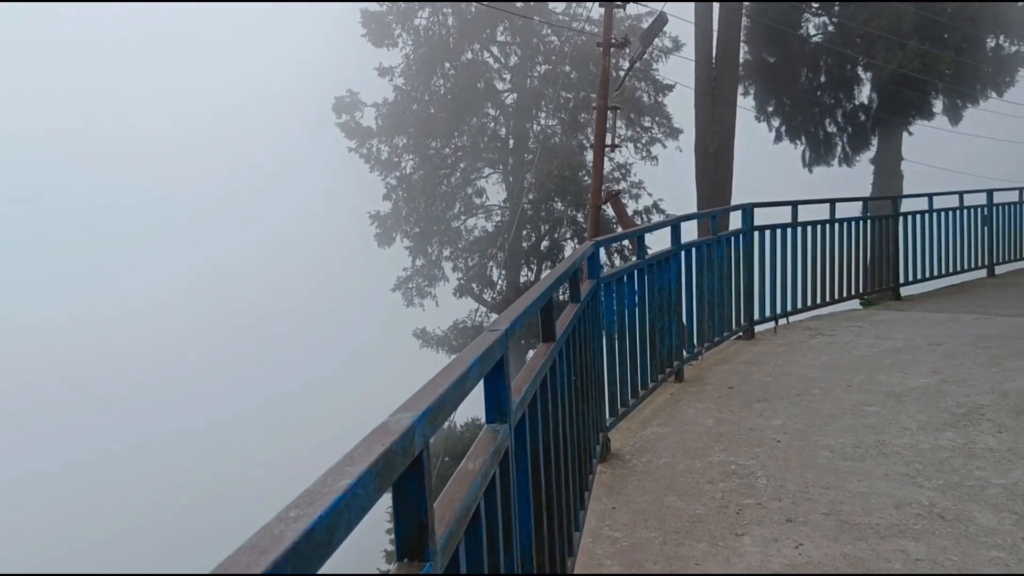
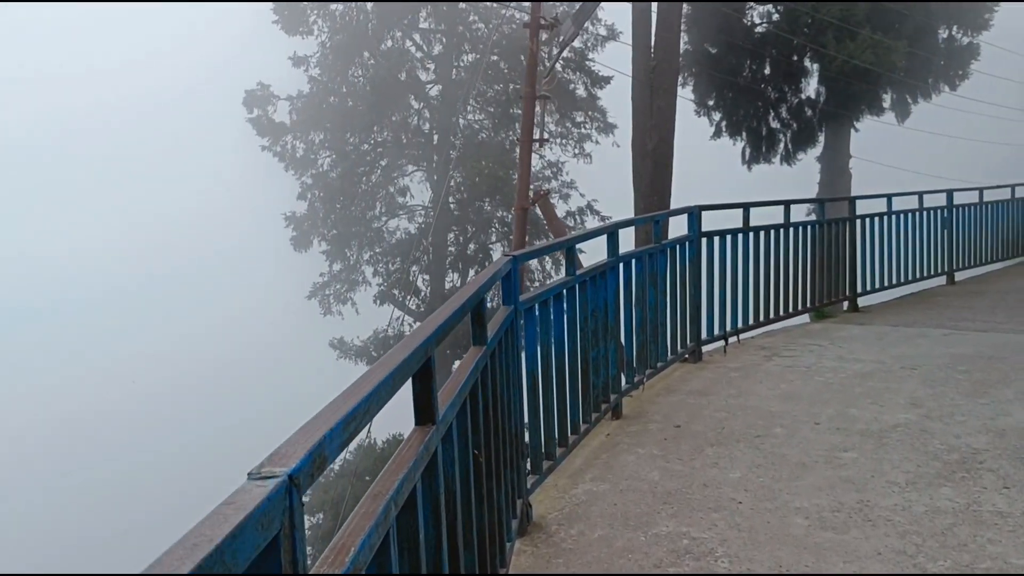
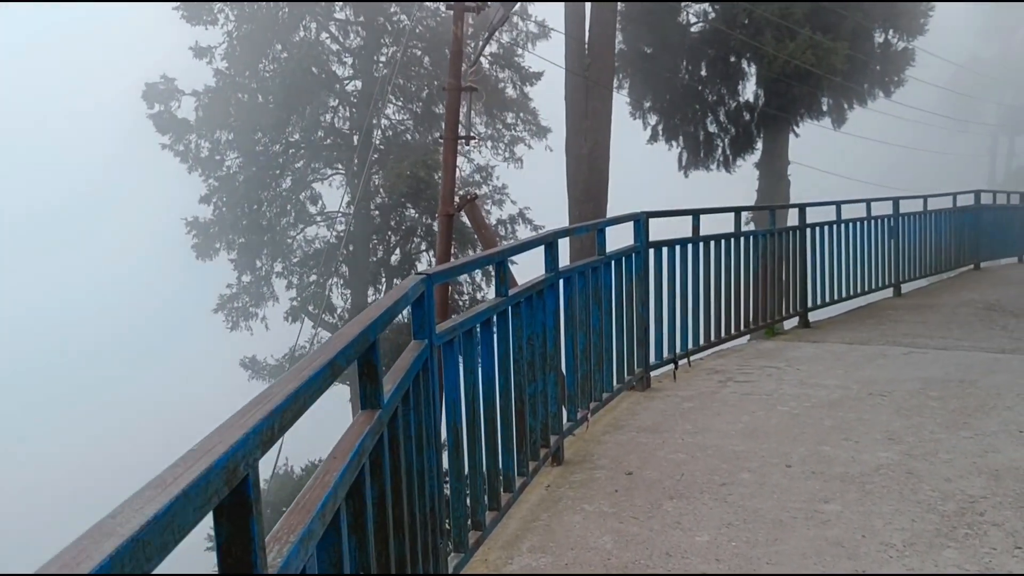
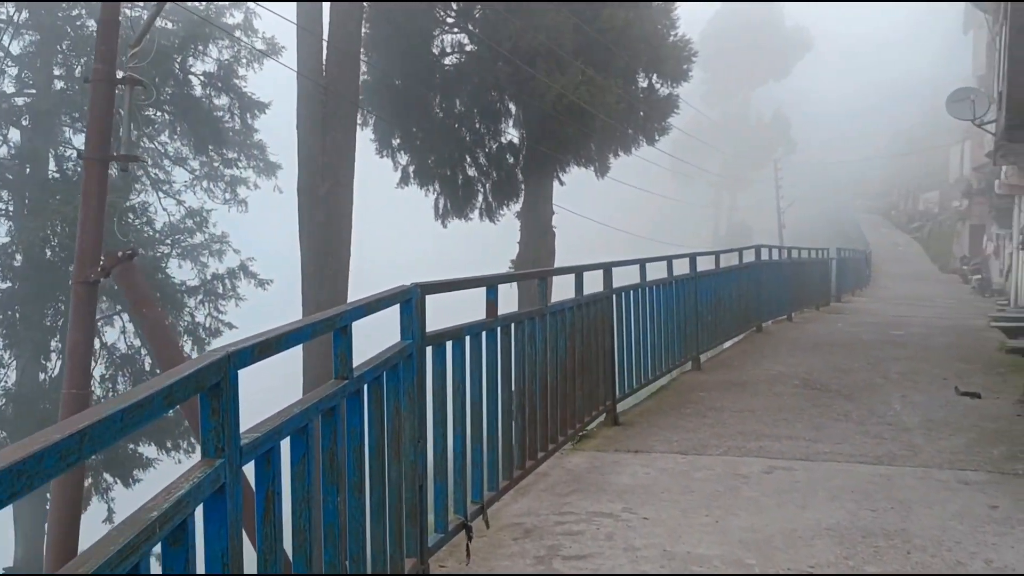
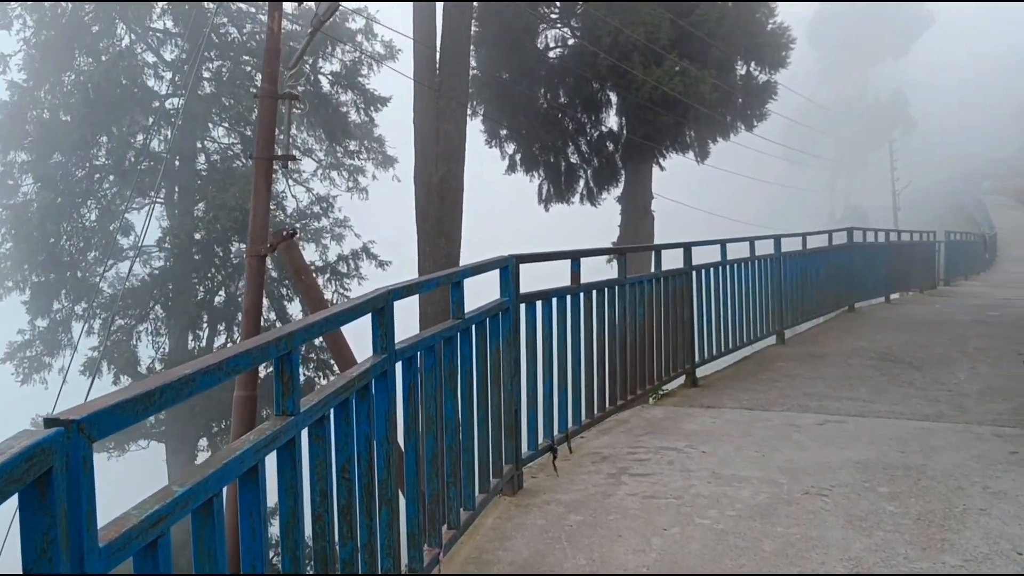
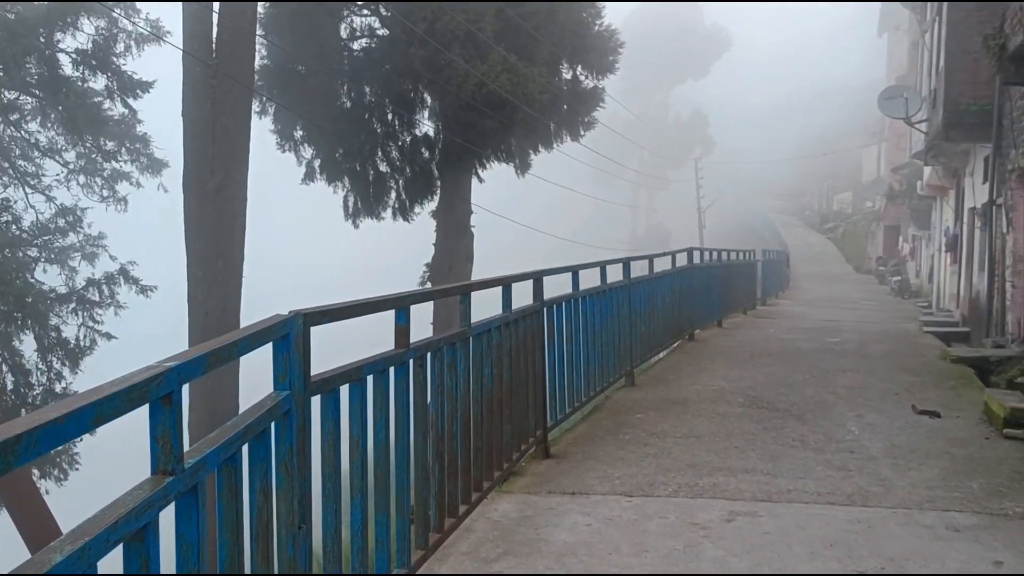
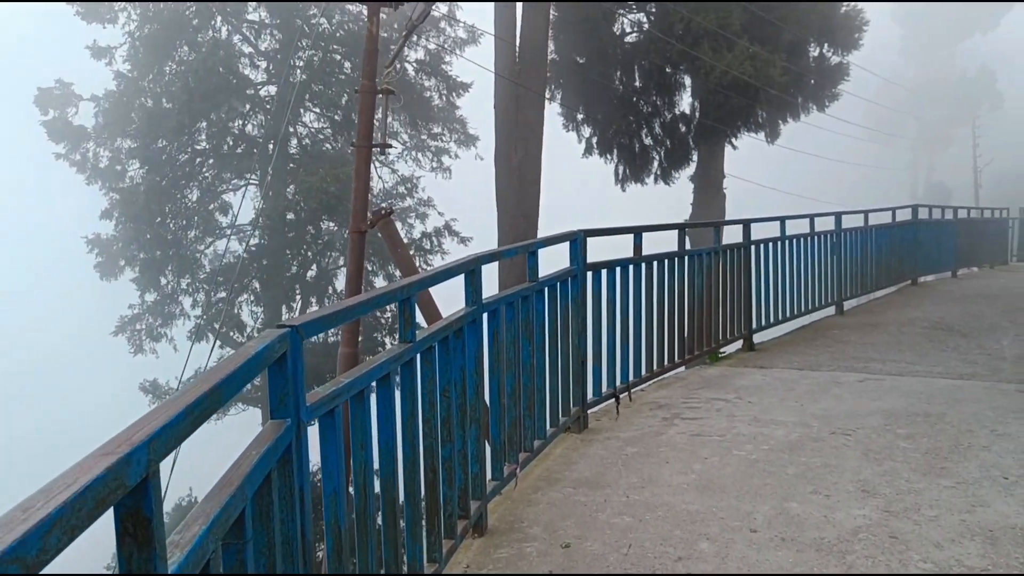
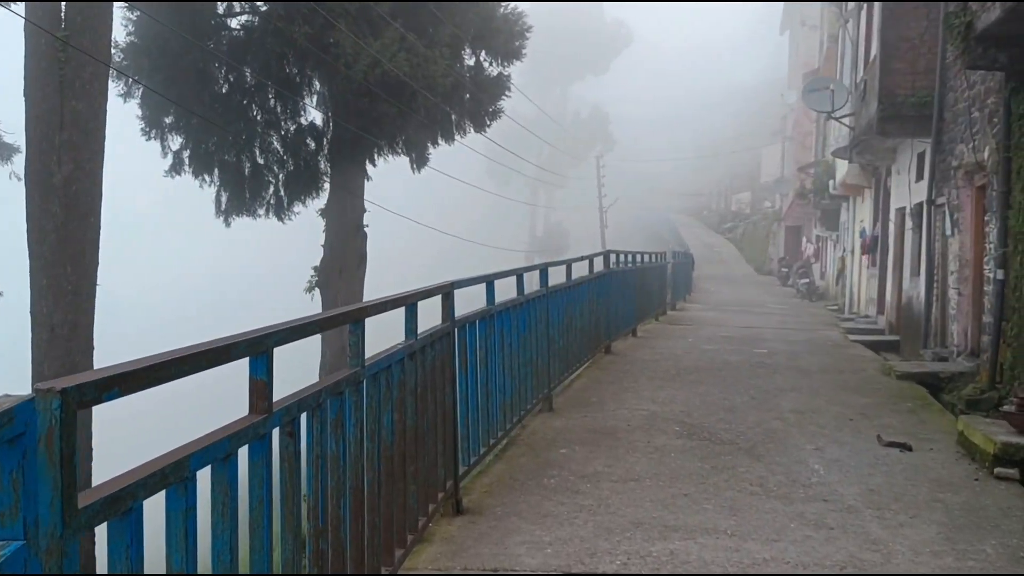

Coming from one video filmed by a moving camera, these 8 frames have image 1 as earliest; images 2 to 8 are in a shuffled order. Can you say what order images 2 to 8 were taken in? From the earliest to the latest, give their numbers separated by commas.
2, 3, 7, 5, 4, 6, 8
